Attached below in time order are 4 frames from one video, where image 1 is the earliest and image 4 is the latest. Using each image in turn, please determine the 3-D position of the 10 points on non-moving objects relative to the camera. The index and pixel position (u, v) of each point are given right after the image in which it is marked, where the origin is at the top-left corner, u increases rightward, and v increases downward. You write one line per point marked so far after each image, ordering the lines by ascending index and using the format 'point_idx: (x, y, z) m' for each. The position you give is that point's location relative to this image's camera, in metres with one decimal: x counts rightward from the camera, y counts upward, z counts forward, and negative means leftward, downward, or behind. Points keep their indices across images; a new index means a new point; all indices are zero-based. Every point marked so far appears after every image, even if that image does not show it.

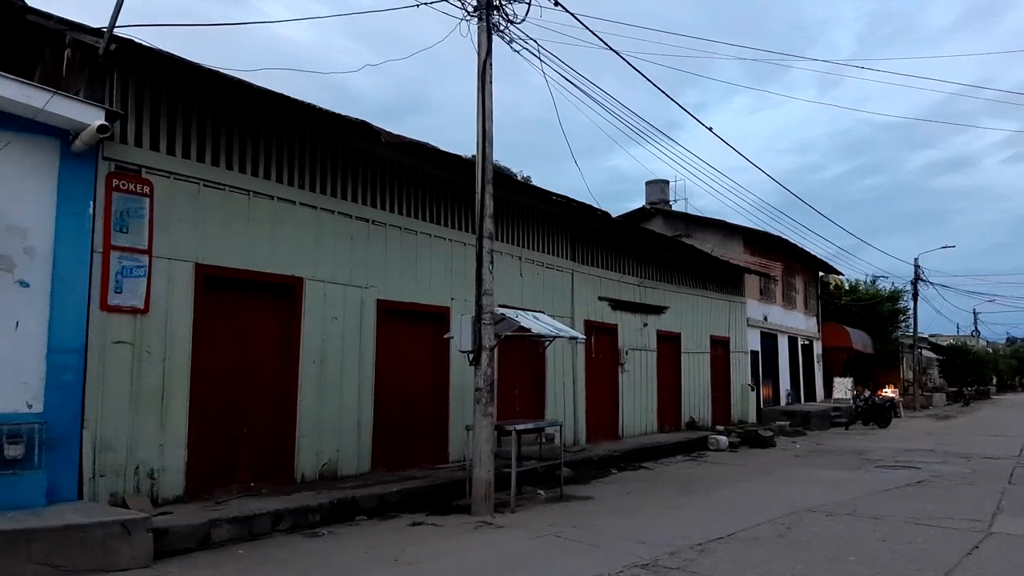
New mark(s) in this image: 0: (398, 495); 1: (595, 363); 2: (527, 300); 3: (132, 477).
0: (-1.3, -2.3, +9.2) m
1: (+1.6, -1.4, +15.7) m
2: (+0.3, -0.2, +13.7) m
3: (-3.6, -1.8, +7.8) m
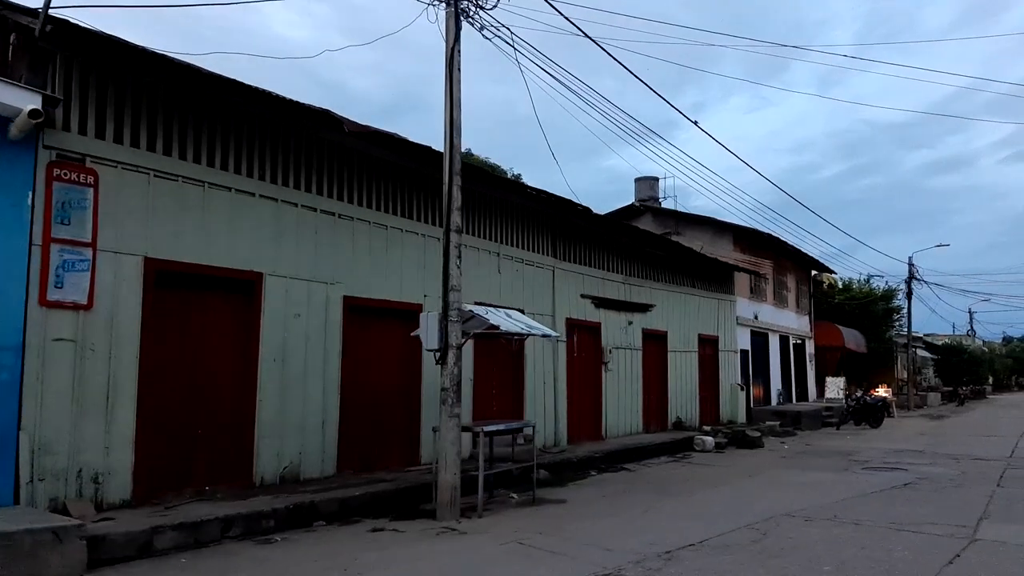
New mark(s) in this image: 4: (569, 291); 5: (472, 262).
0: (-1.6, -2.3, +8.8) m
1: (+1.2, -1.4, +15.3) m
2: (-0.1, -0.2, +13.4) m
3: (-3.9, -1.7, +7.4) m
4: (+1.0, 0.0, +15.2) m
5: (-0.6, +0.4, +12.6) m
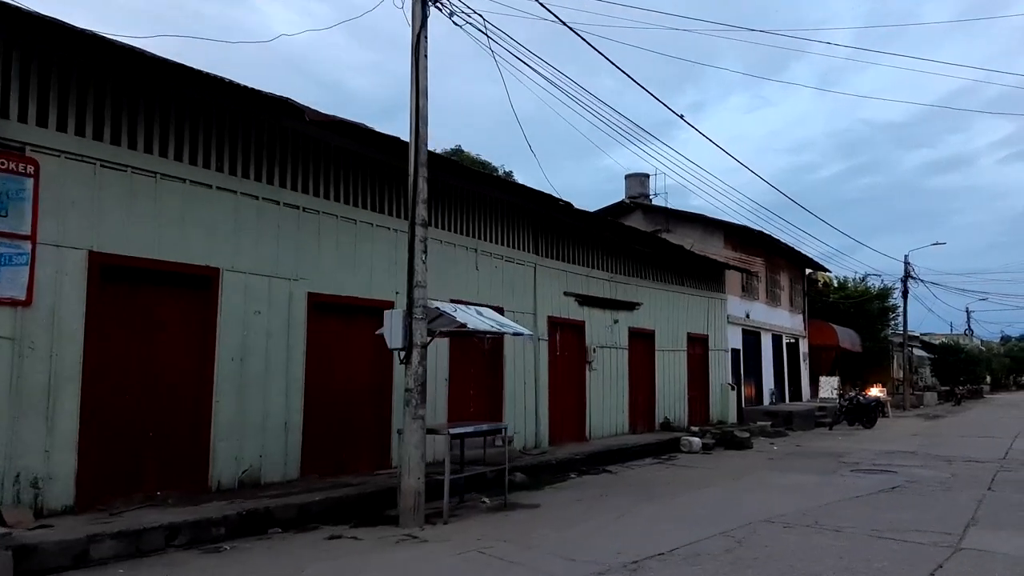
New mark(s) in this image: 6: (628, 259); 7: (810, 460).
0: (-2.0, -2.2, +8.4) m
1: (+0.9, -1.3, +14.9) m
2: (-0.4, -0.1, +13.0) m
3: (-4.3, -1.7, +7.0) m
4: (+0.7, 0.0, +14.8) m
5: (-0.9, +0.4, +12.2) m
6: (+2.5, +0.6, +17.7) m
7: (+5.4, -3.1, +15.0) m
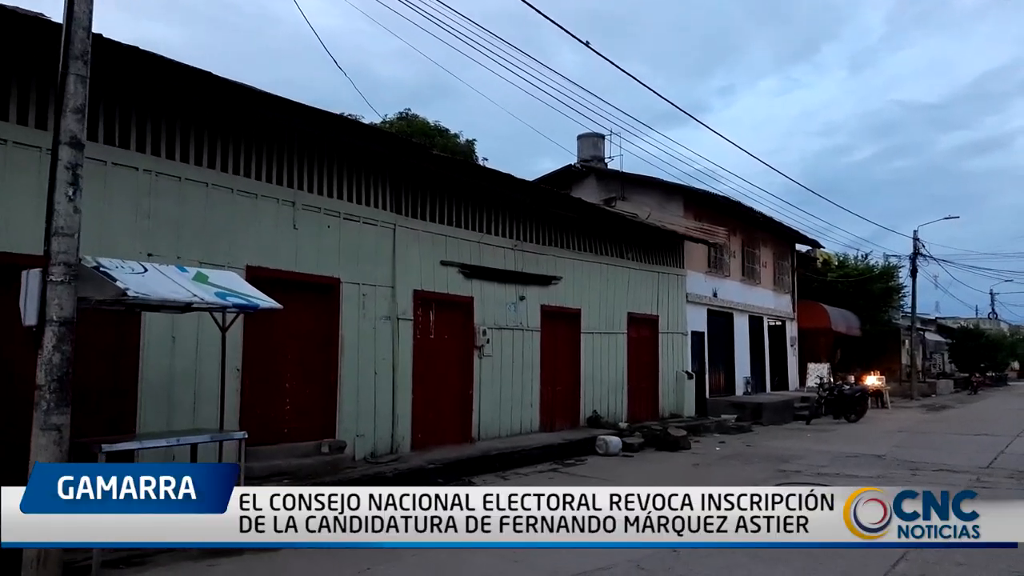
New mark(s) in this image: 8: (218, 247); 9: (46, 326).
0: (-4.2, -1.9, +5.8) m
1: (-1.2, -0.9, +12.2) m
2: (-2.5, +0.3, +10.3) m
3: (-6.5, -1.4, +4.4) m
4: (-1.3, +0.5, +12.1) m
5: (-3.0, +0.9, +9.5) m
6: (+0.6, +1.1, +14.9) m
7: (+3.4, -2.6, +12.2) m
8: (-3.2, +0.5, +9.0) m
9: (-3.2, -0.2, +5.8) m
